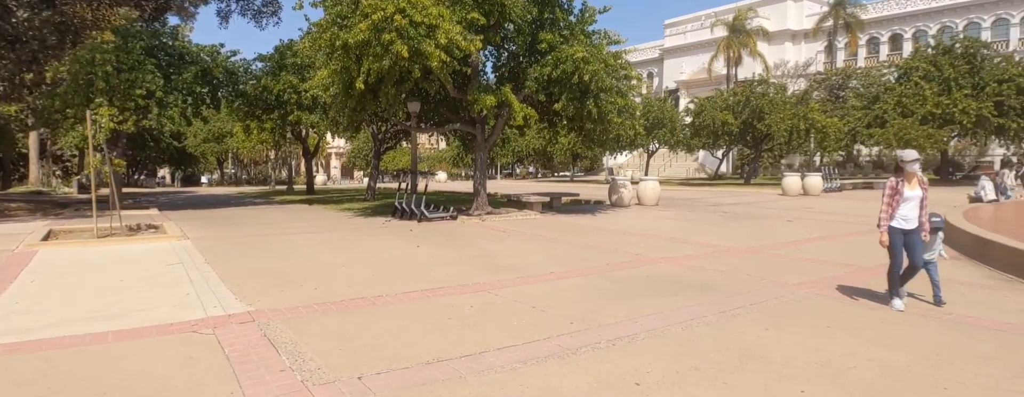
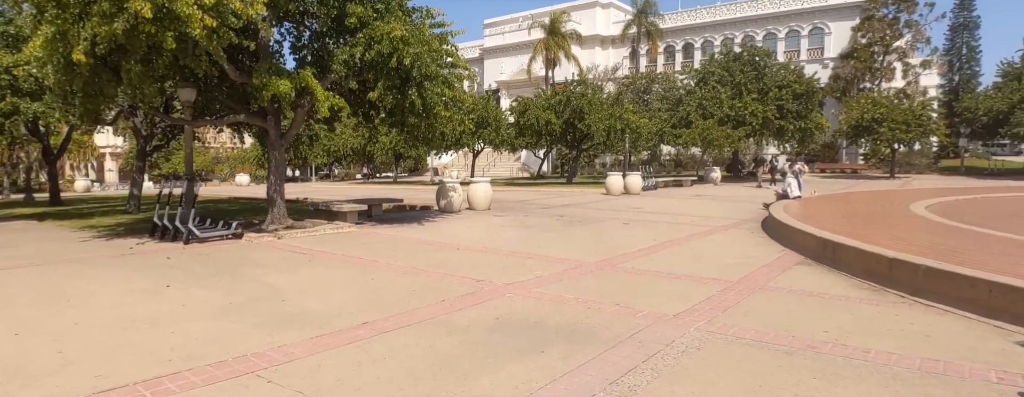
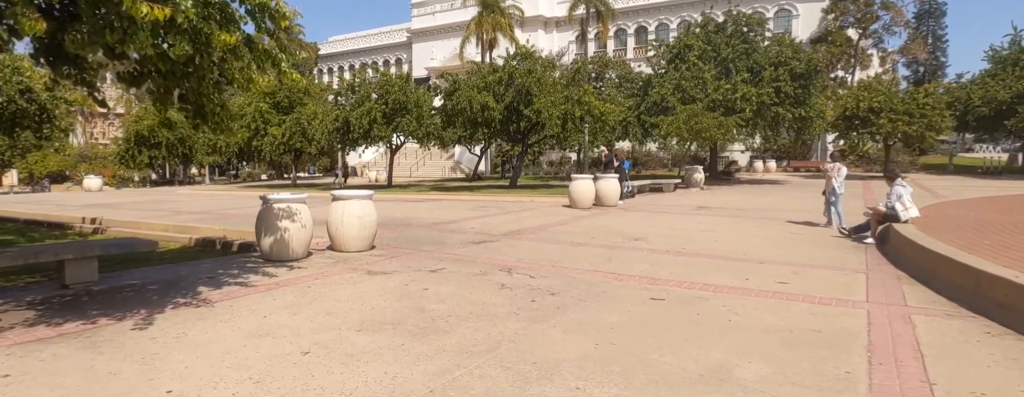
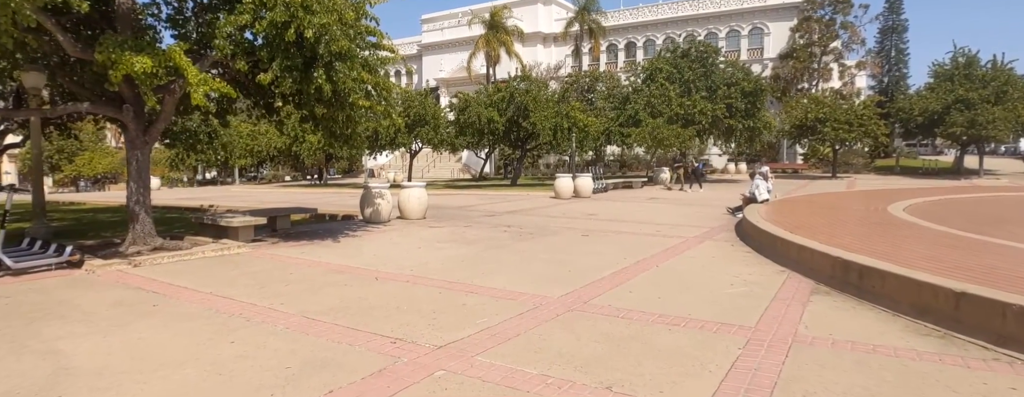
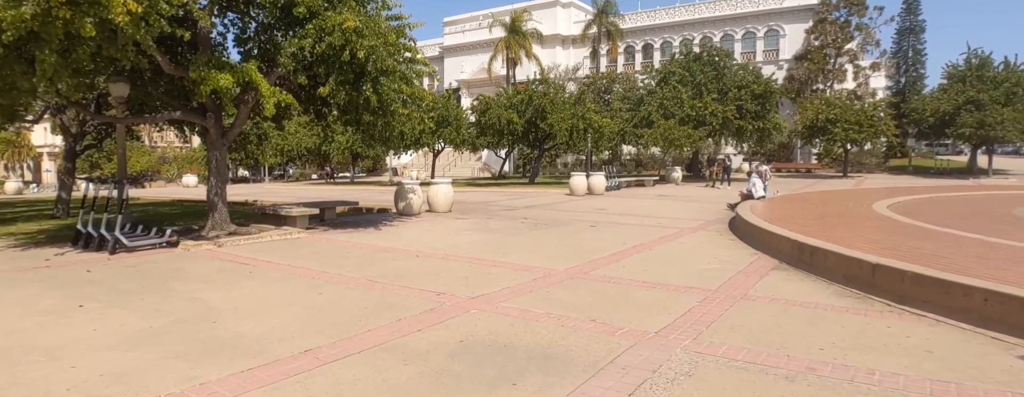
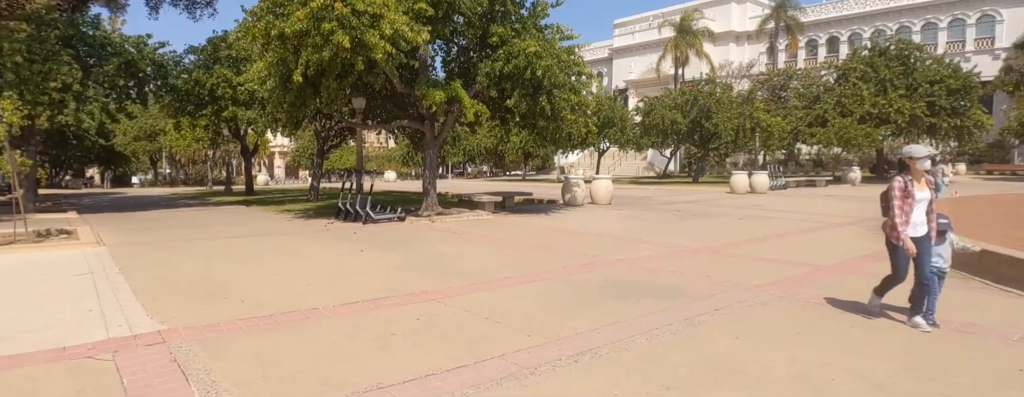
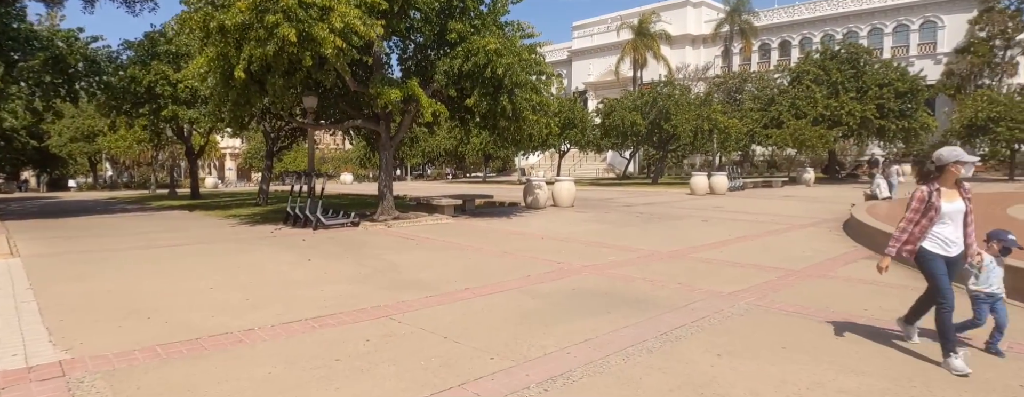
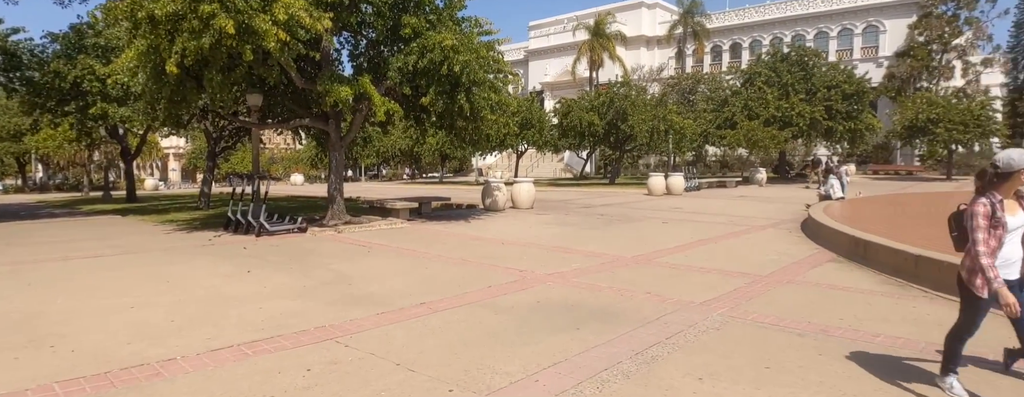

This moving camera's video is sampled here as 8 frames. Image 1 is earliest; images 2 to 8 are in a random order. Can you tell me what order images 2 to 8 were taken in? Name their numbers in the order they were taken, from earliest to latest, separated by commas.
6, 7, 8, 2, 5, 4, 3
